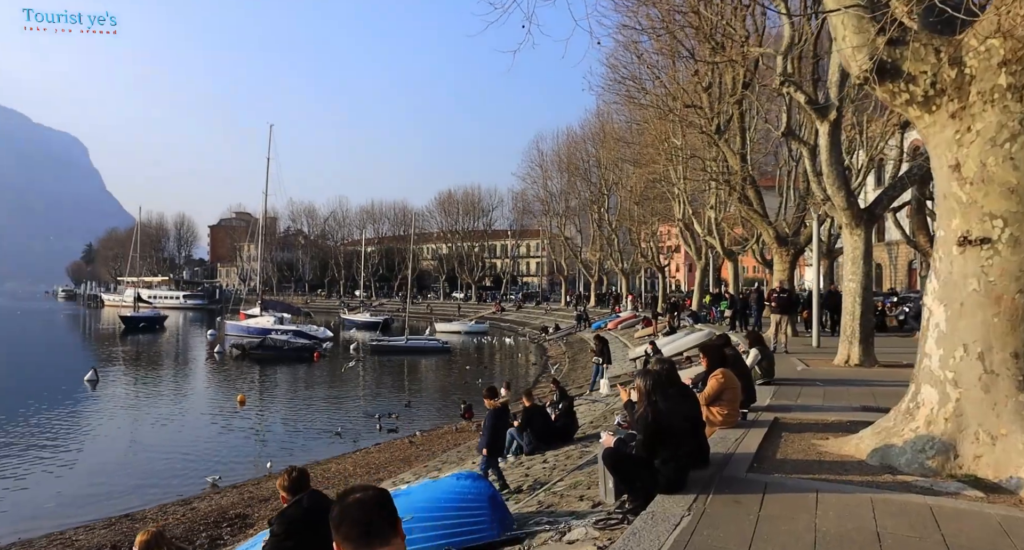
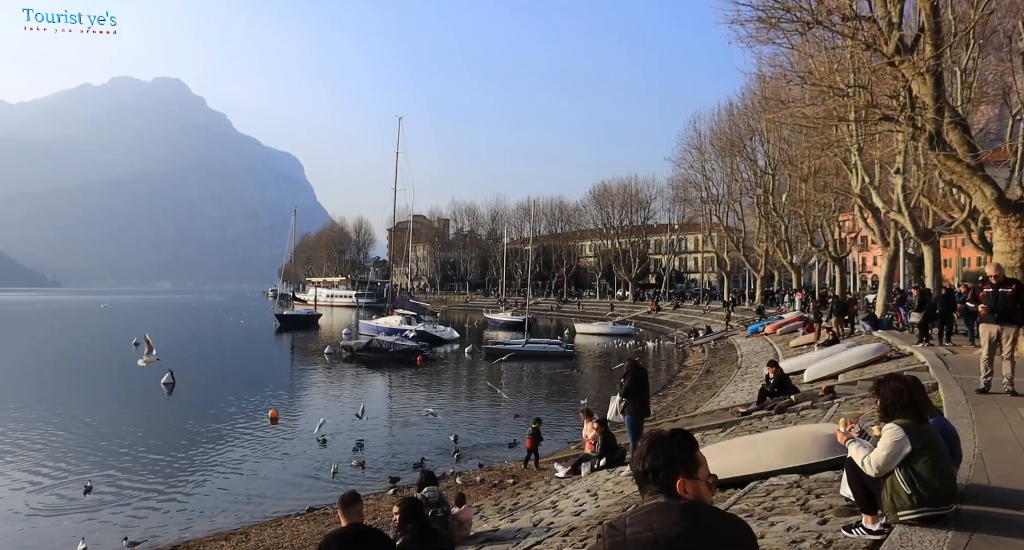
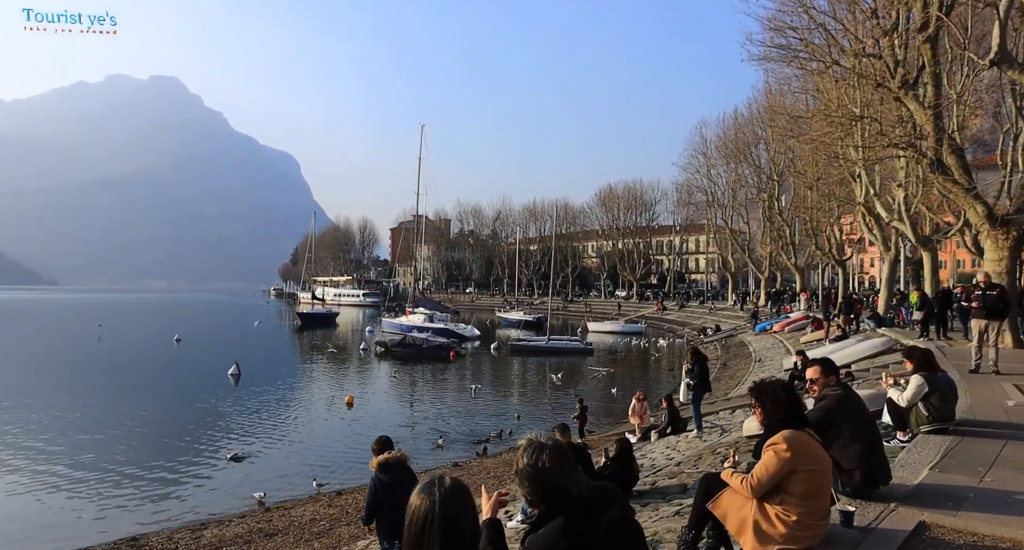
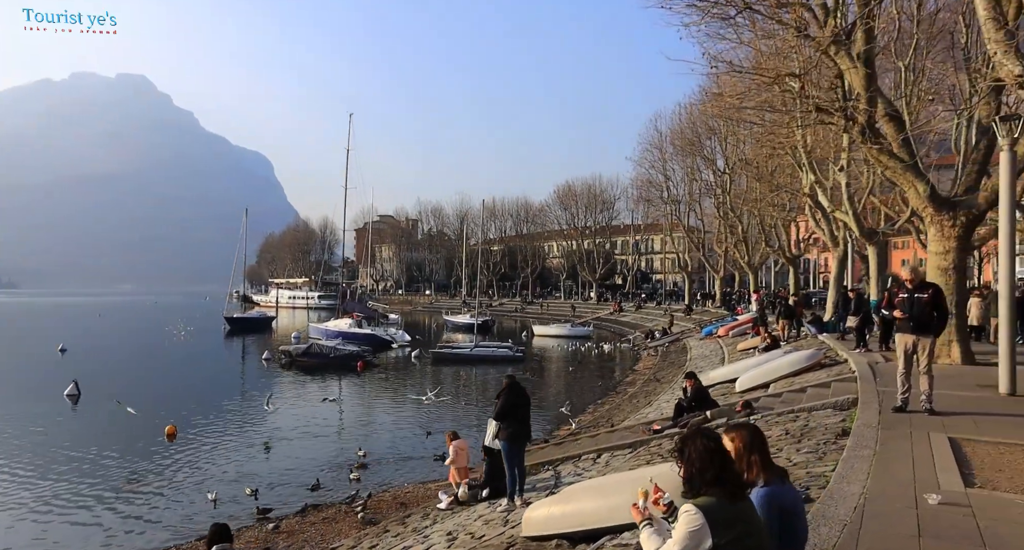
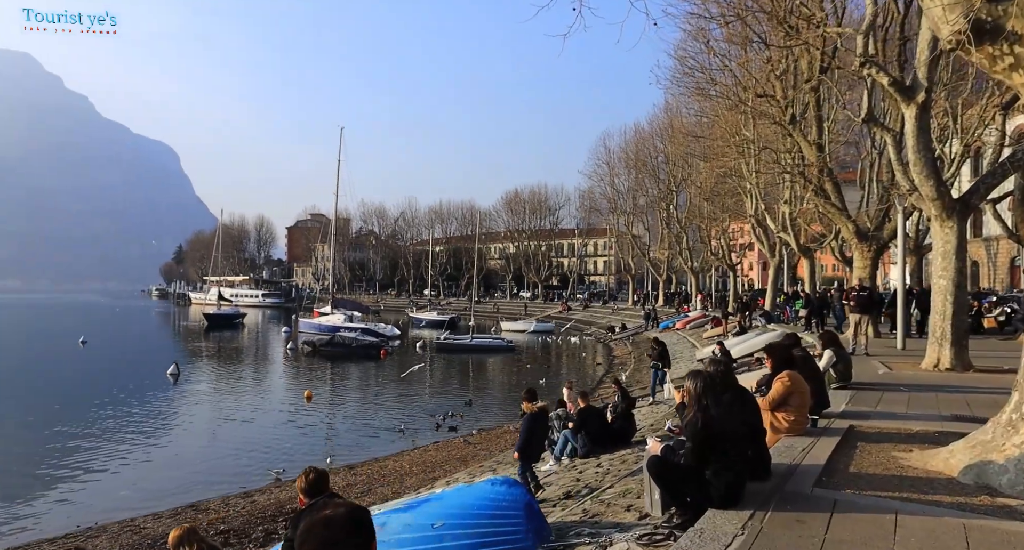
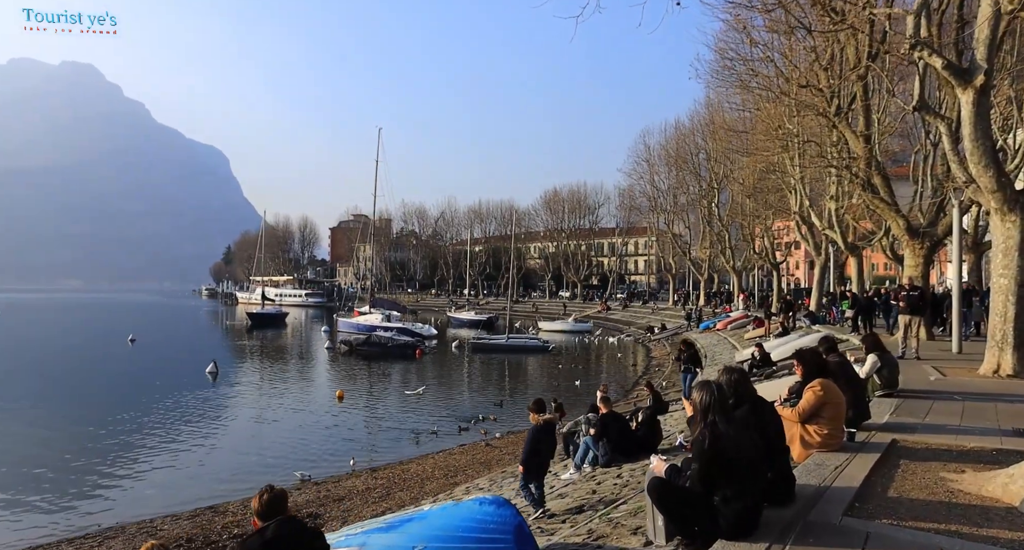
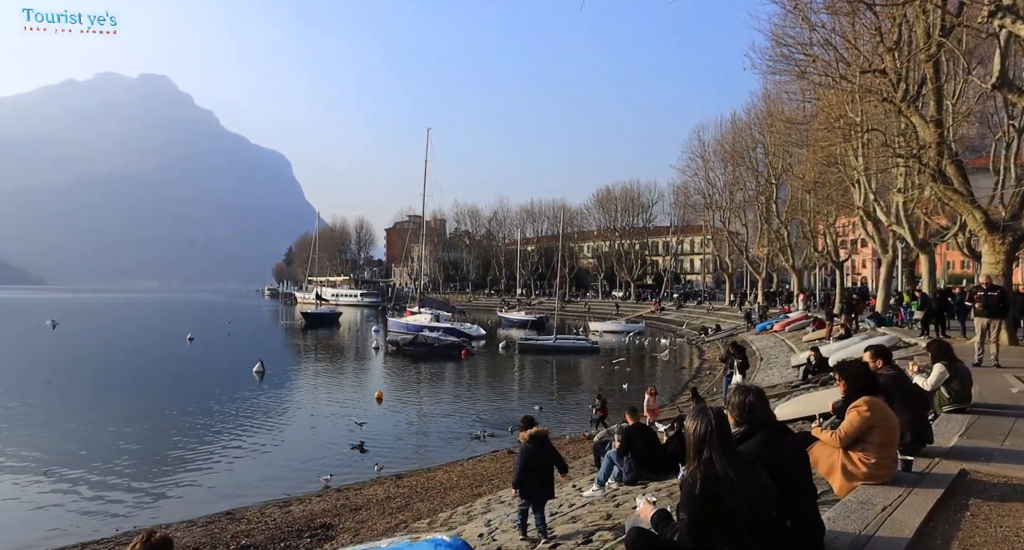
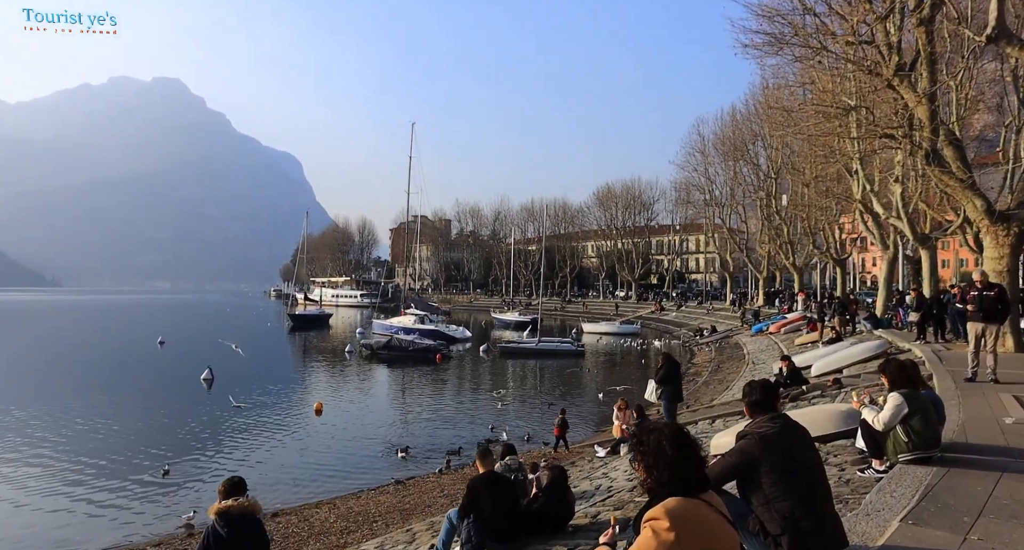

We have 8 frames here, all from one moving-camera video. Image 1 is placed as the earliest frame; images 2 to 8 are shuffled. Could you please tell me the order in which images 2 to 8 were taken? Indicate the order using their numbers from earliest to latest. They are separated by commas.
5, 6, 7, 3, 8, 2, 4
